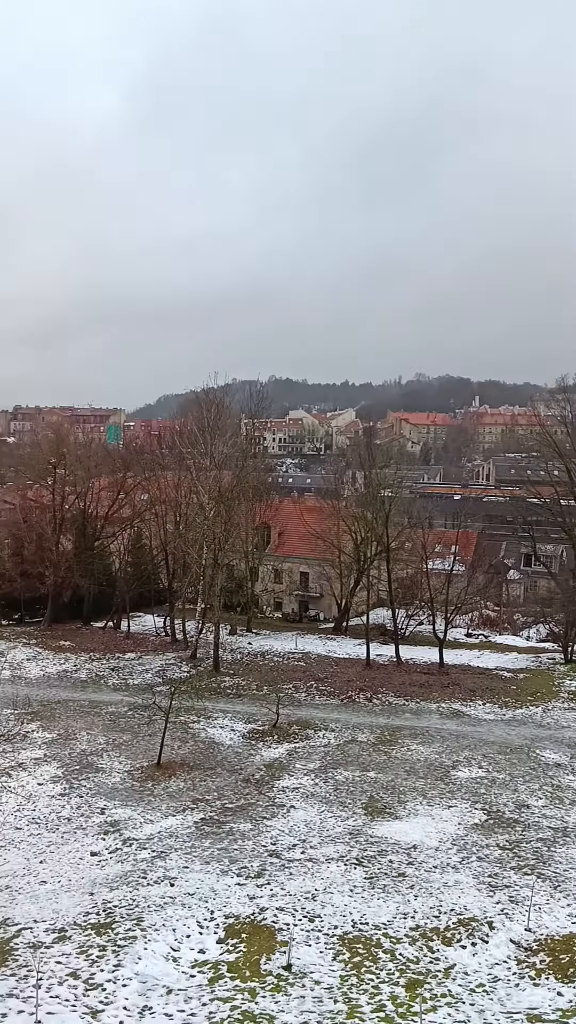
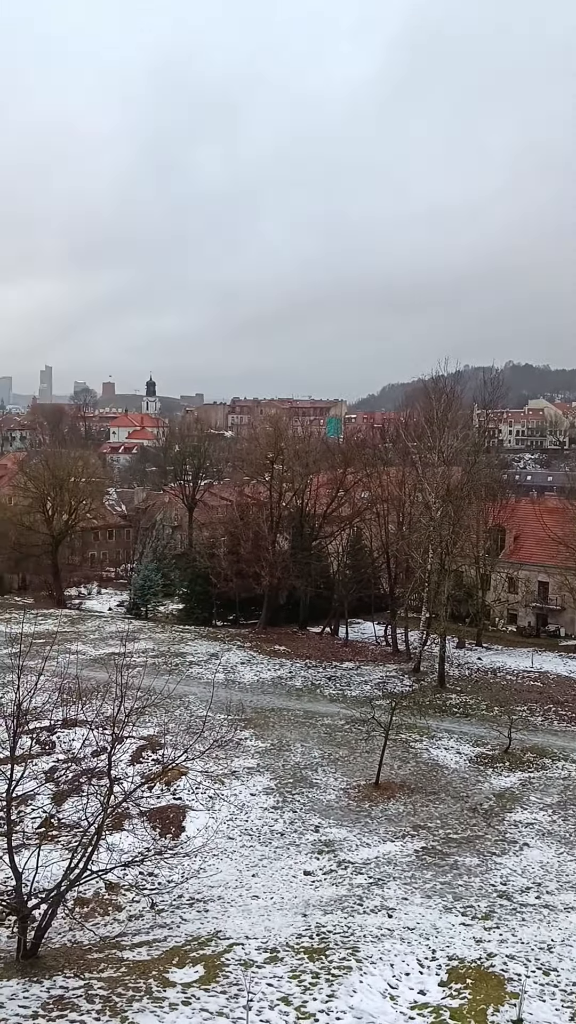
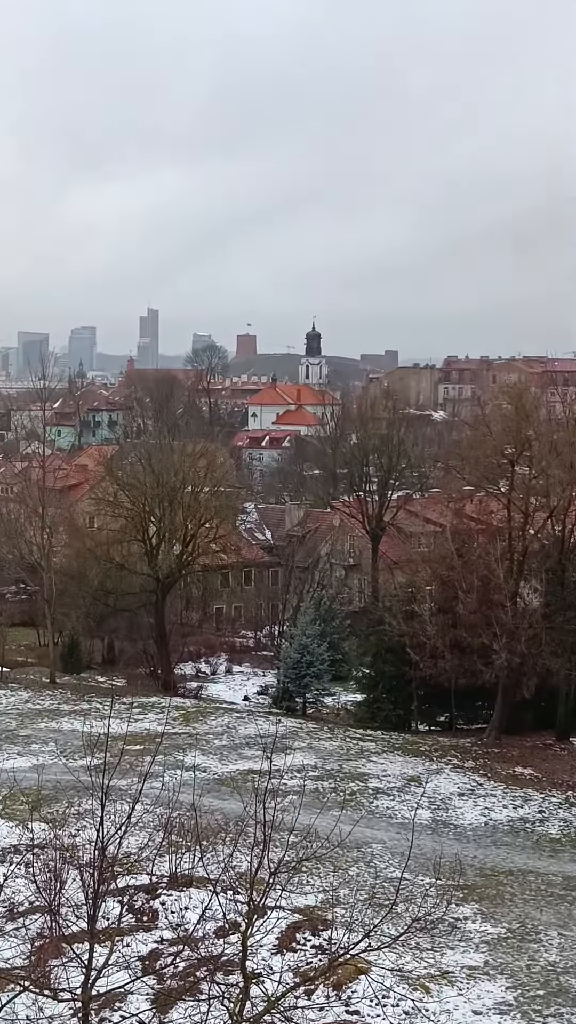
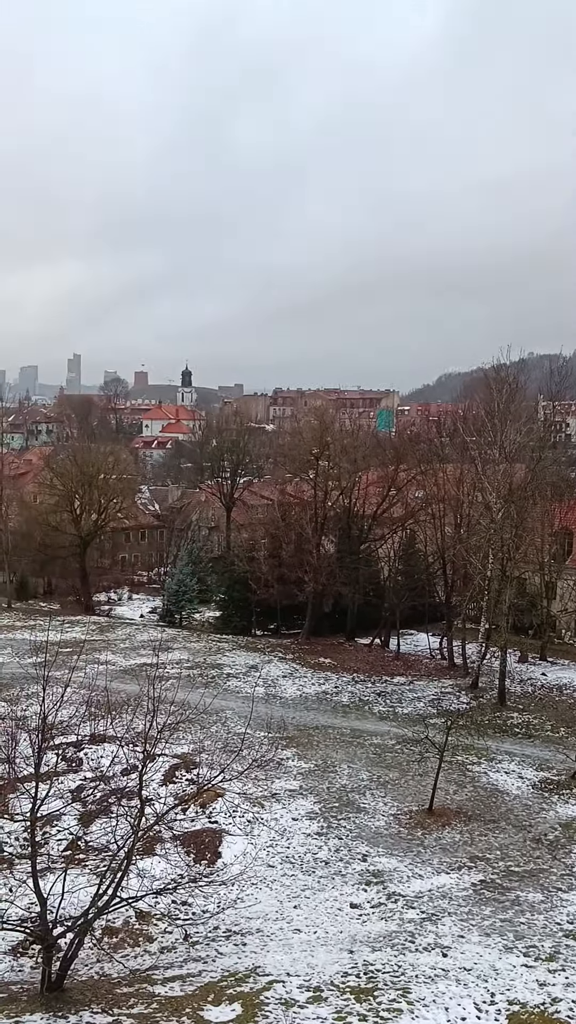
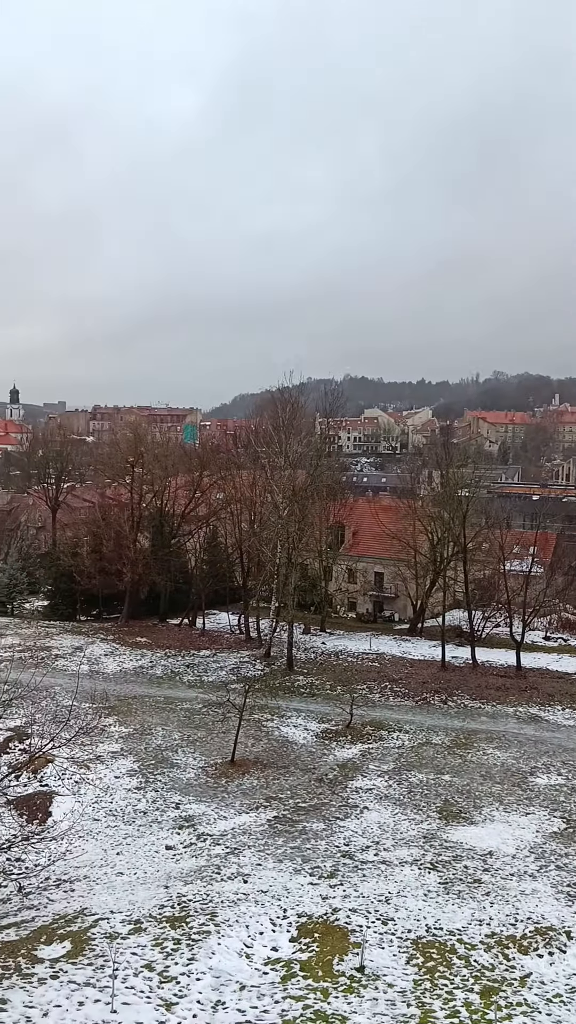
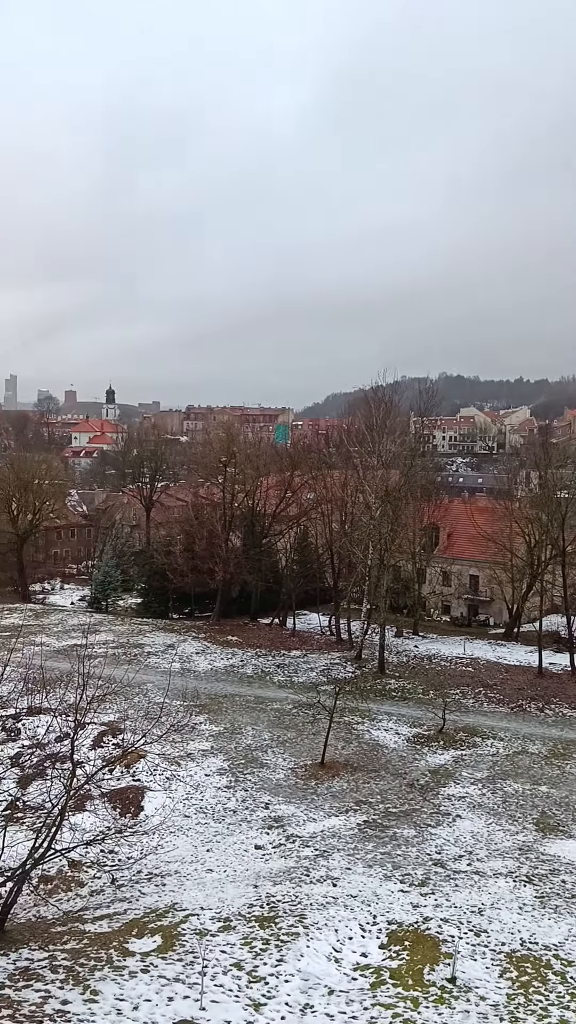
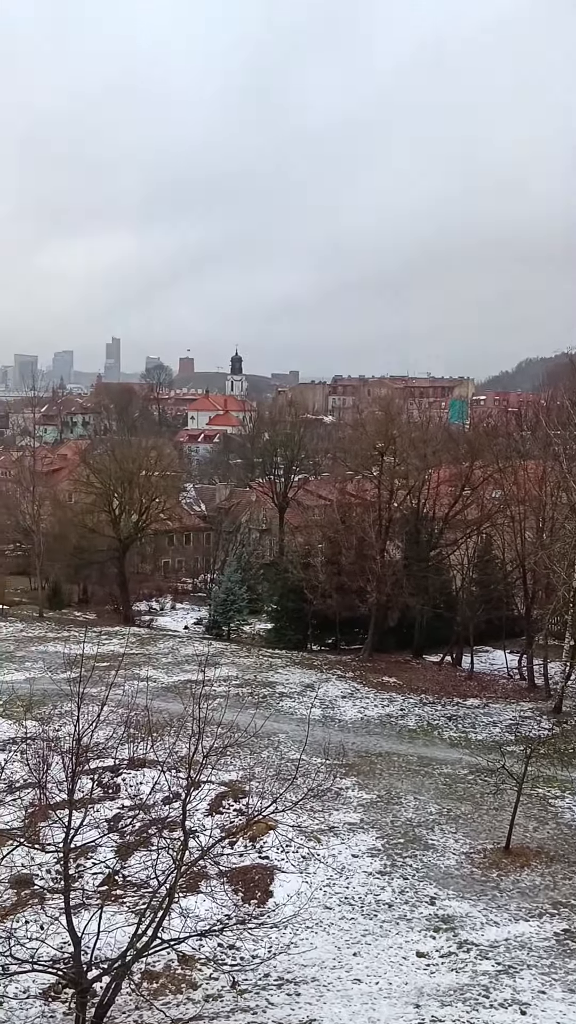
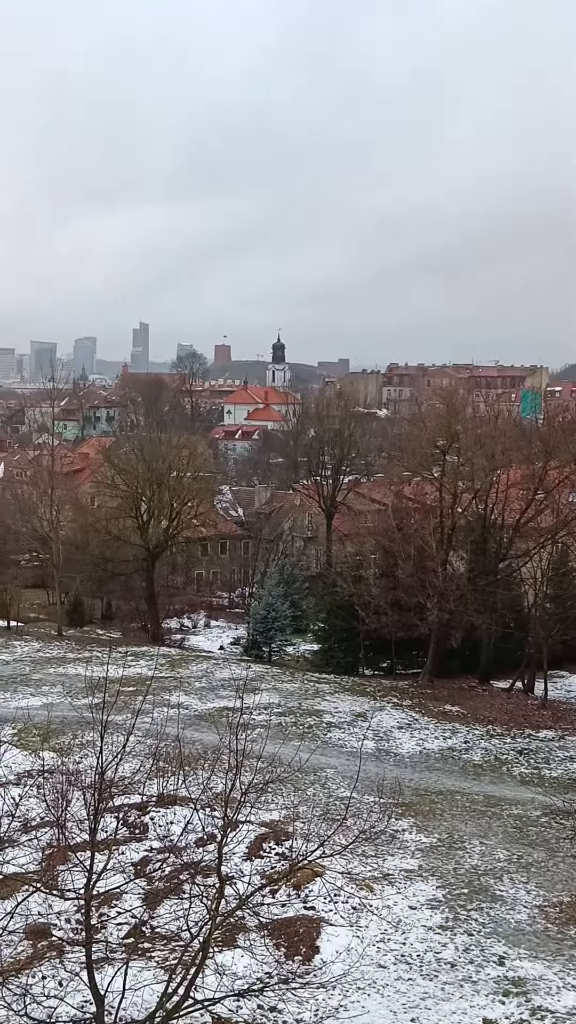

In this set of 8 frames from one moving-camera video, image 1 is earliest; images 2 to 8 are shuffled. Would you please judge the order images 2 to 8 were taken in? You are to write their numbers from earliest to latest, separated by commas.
5, 6, 2, 4, 7, 8, 3
